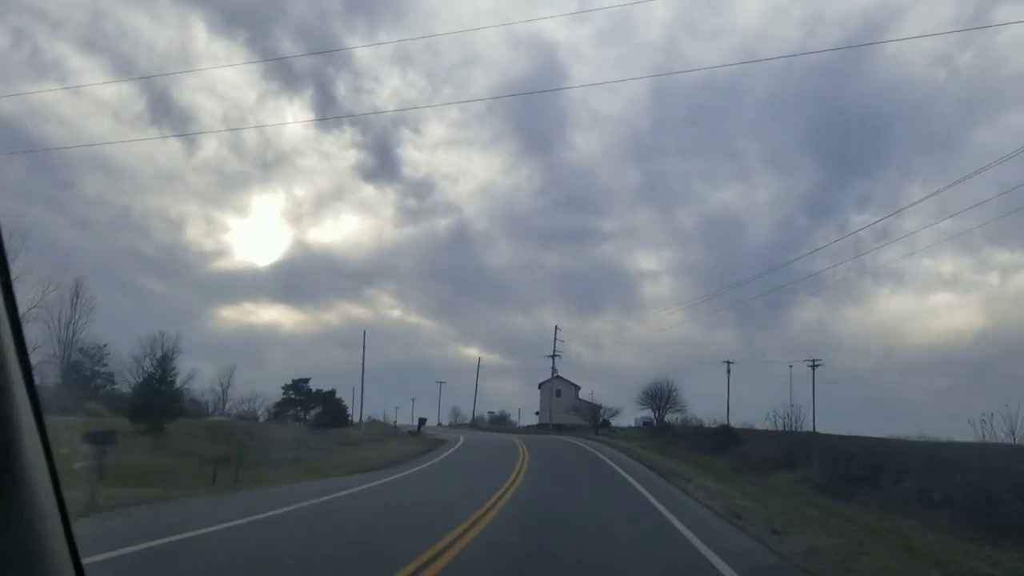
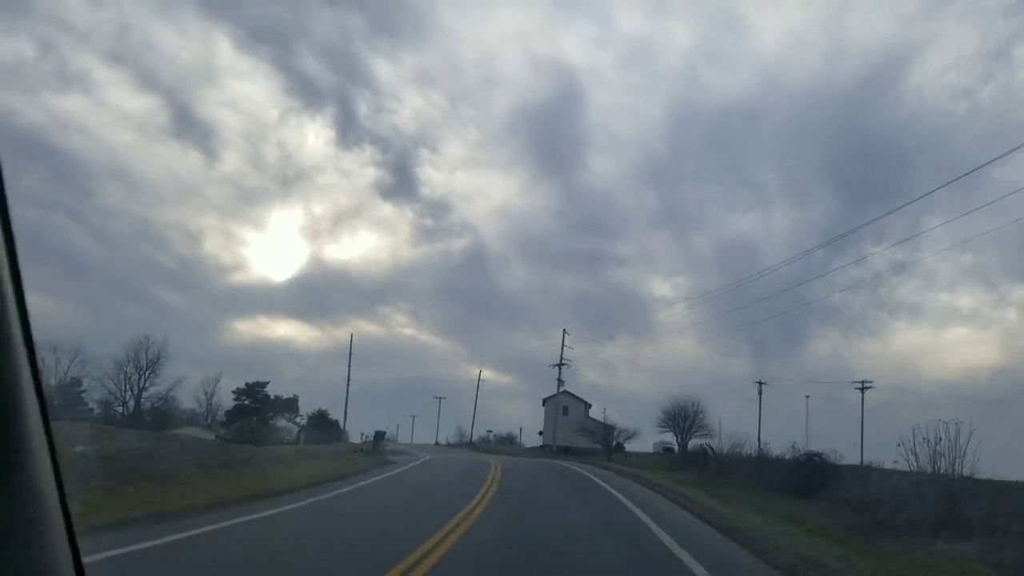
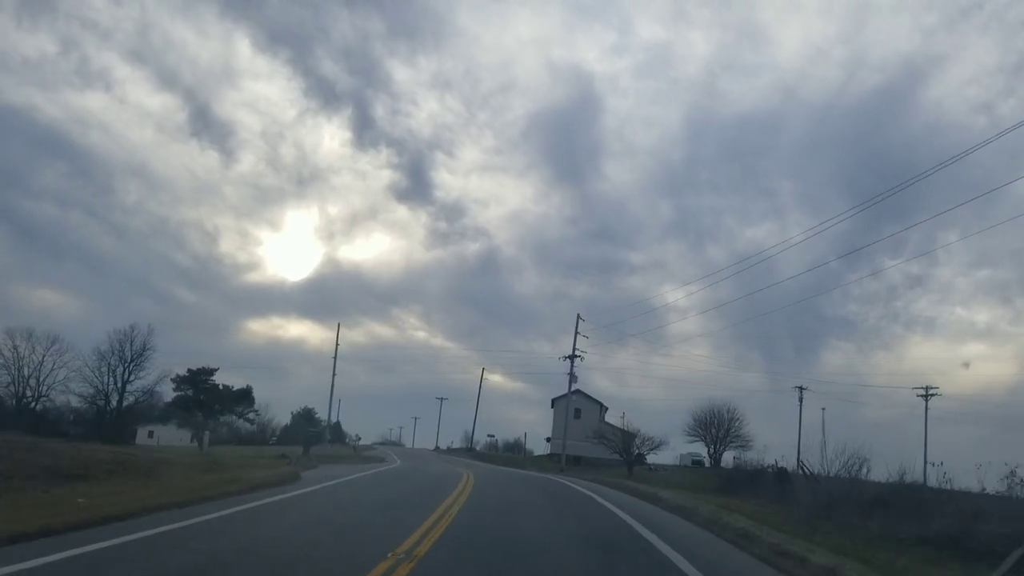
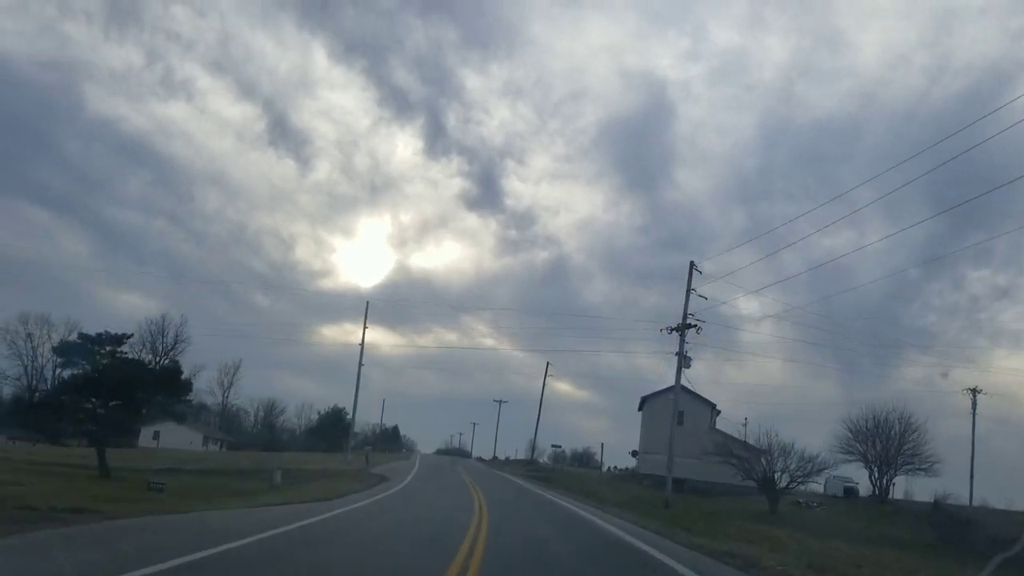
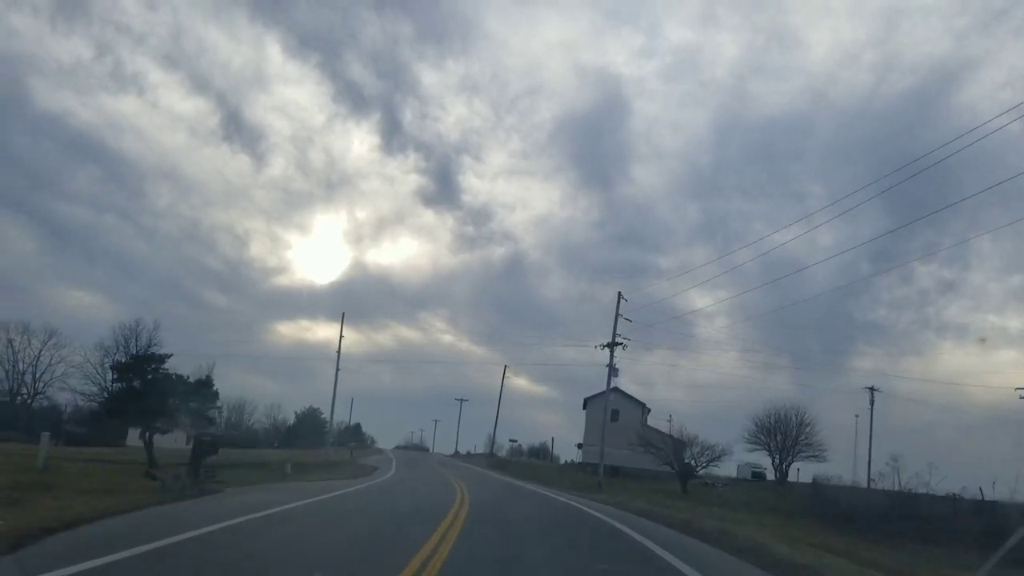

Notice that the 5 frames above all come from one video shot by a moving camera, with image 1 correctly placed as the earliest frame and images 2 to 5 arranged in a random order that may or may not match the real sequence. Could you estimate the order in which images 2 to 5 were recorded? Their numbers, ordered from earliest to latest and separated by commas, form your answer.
2, 3, 5, 4
